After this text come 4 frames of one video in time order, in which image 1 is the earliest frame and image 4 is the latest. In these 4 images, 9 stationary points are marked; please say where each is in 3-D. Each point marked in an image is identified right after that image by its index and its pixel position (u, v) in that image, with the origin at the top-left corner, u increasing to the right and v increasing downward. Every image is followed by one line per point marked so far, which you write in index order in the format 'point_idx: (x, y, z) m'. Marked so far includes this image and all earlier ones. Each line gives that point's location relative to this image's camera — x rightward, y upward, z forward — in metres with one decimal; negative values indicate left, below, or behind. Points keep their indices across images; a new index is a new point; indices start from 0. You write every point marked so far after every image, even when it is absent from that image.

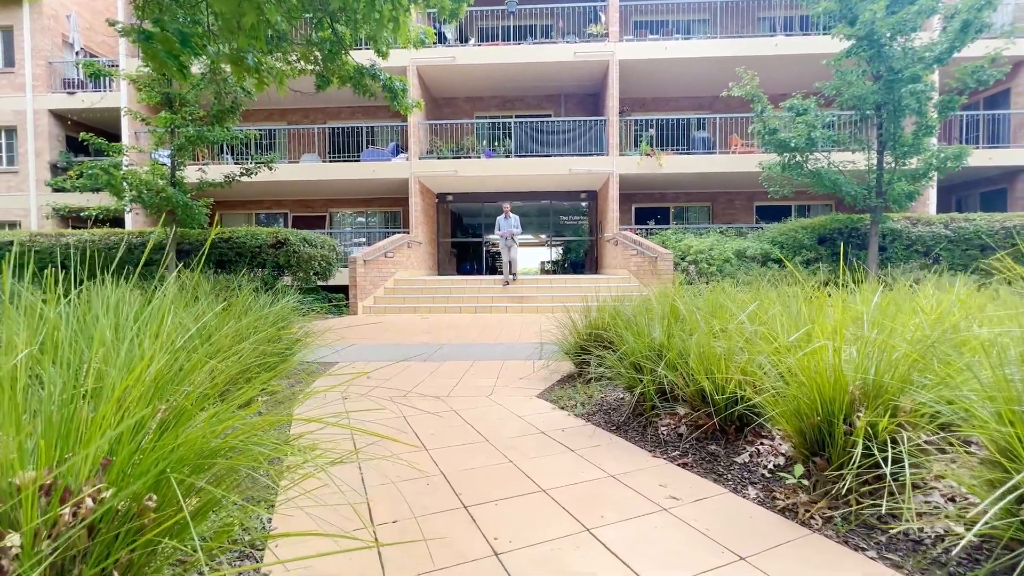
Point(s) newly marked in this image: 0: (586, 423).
0: (+0.4, -0.7, +2.4) m
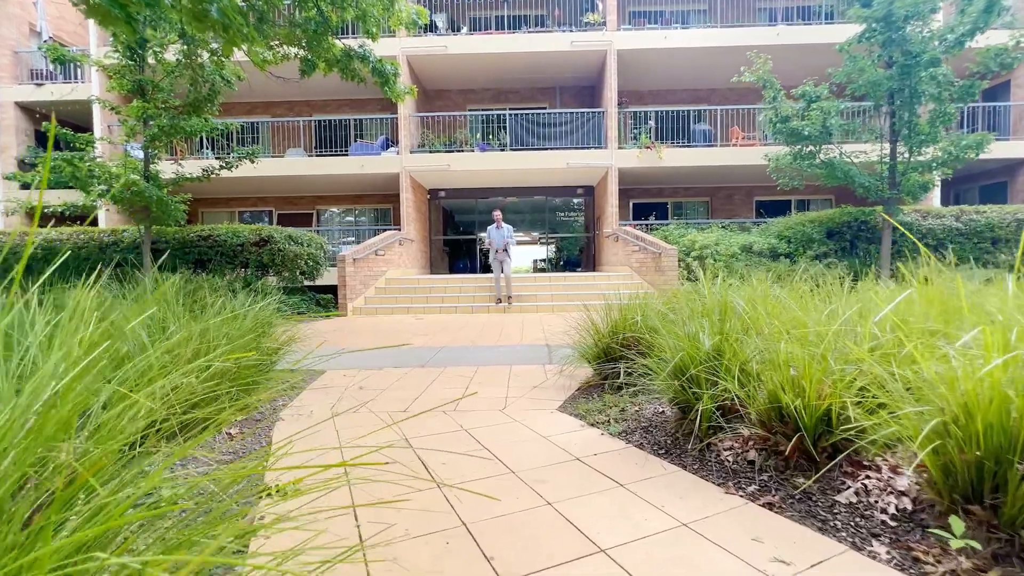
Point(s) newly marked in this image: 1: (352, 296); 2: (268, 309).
0: (+0.5, -0.7, +2.0) m
1: (-2.9, -0.1, +8.1) m
2: (-1.8, -0.2, +3.3) m
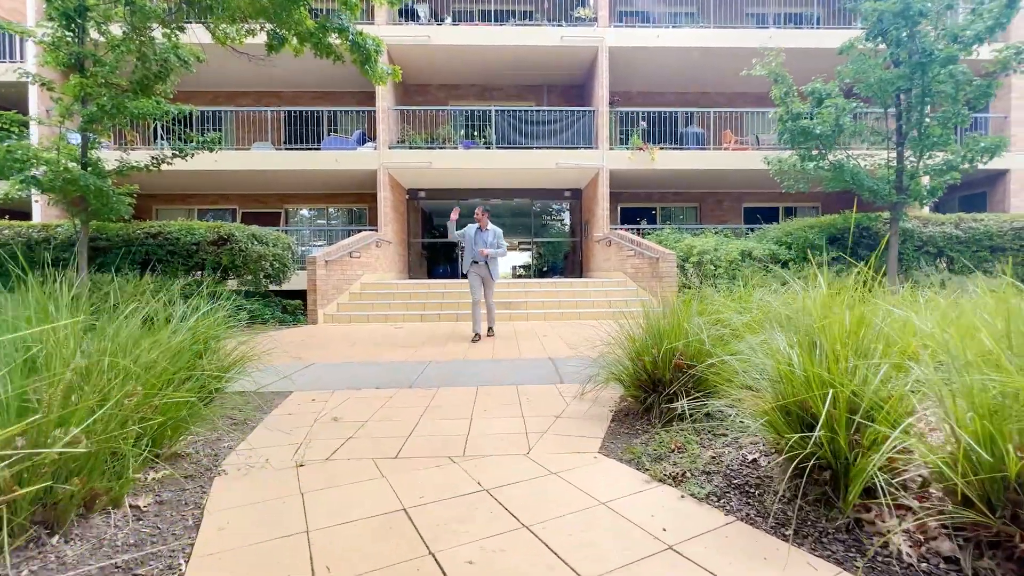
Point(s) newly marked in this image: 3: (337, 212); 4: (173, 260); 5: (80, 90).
0: (+0.7, -0.7, +1.4) m
1: (-3.1, -0.2, +7.3) m
2: (-1.7, -0.2, +2.5) m
3: (-4.5, +2.0, +11.4) m
4: (-5.4, +0.4, +7.1) m
5: (-5.9, +2.7, +6.1) m
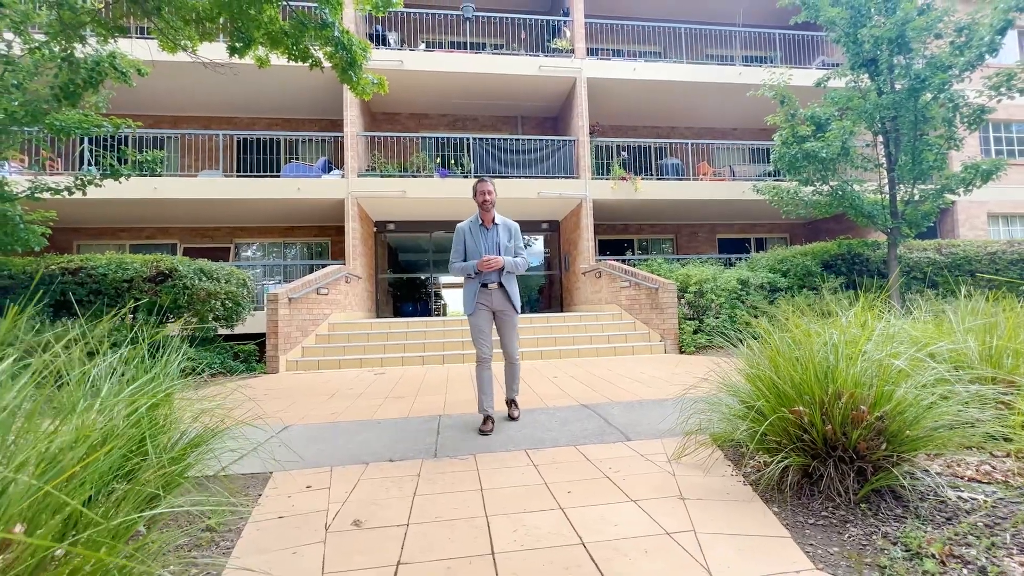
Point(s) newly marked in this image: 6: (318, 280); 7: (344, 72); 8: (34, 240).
0: (+1.2, -0.7, +0.7) m
1: (-3.2, -0.8, +6.3) m
2: (-1.3, -0.3, +1.7) m
3: (-5.0, +1.0, +10.3) m
4: (-5.4, -0.2, +5.8) m
5: (-6.0, +2.2, +5.0) m
6: (-3.1, +0.1, +7.1) m
7: (-1.8, +2.3, +4.8) m
8: (-5.7, +0.6, +5.2) m
